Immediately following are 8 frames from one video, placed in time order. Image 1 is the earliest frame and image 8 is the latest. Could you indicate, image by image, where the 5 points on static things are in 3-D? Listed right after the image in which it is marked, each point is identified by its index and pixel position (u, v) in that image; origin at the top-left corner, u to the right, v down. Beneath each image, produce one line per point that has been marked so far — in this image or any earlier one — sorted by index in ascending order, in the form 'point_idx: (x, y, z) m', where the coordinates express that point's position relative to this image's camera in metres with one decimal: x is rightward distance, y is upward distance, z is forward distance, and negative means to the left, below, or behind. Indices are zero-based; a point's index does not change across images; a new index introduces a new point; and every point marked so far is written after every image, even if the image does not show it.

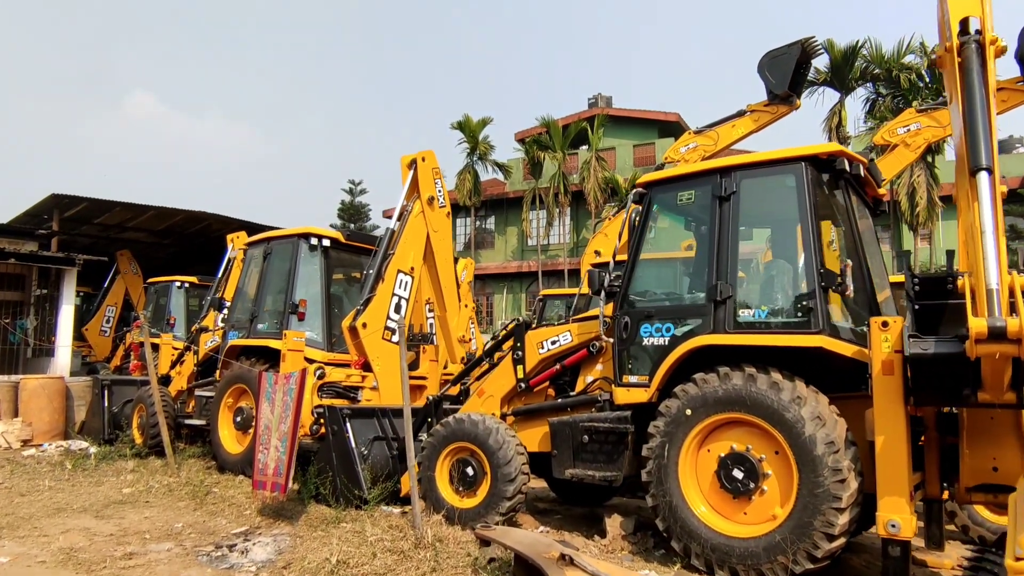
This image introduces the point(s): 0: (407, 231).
0: (-1.0, +0.6, +7.3) m
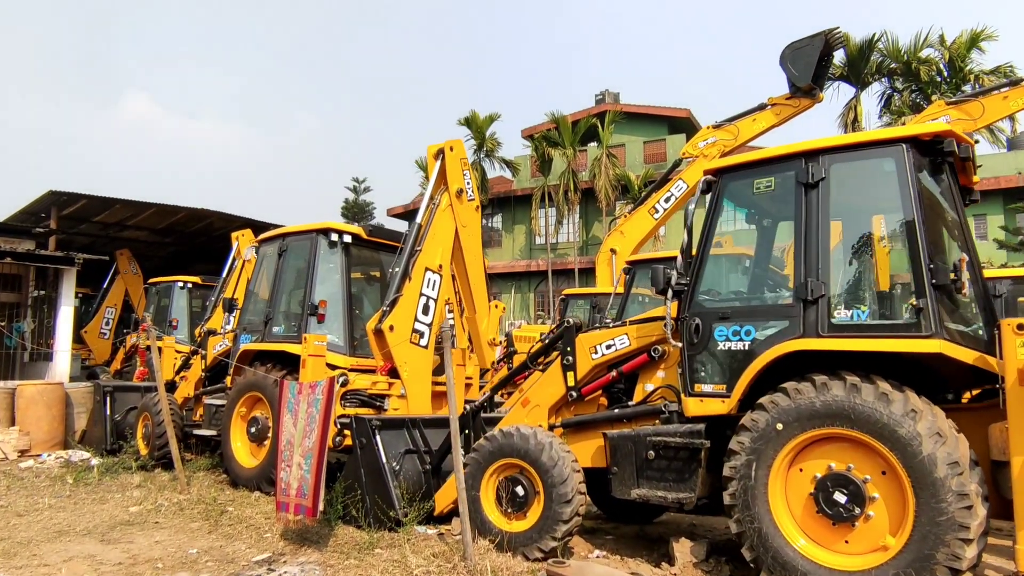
0: (-0.7, +0.6, +6.7) m
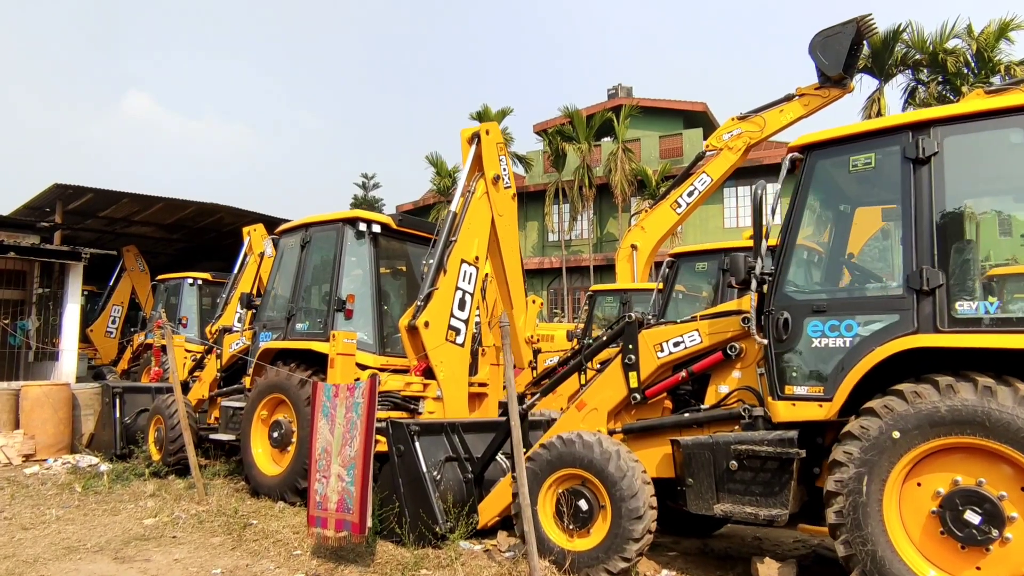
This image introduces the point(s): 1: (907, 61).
0: (-0.3, +0.6, +6.3) m
1: (+9.3, +5.4, +17.7) m
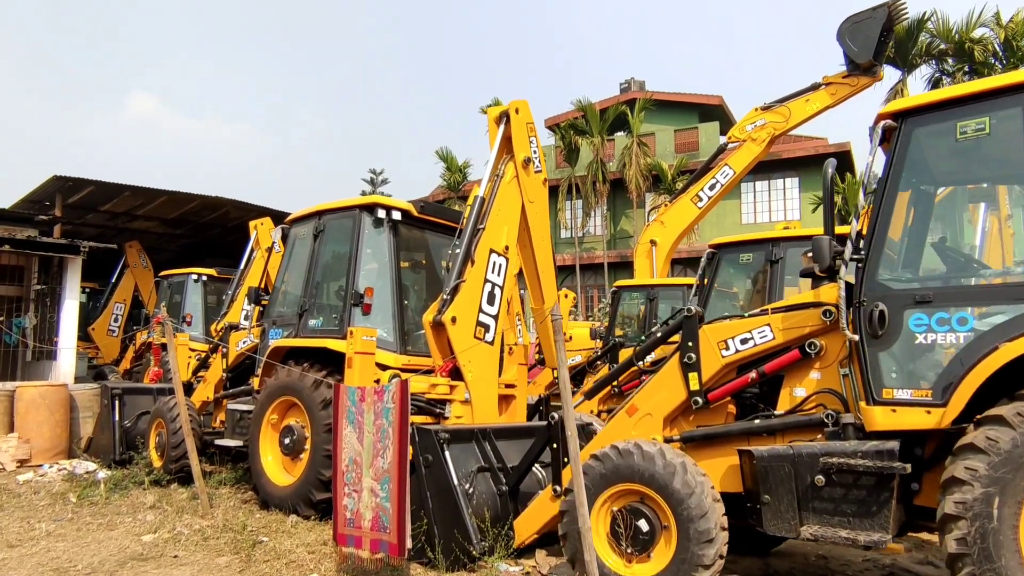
0: (-0.1, +0.7, +5.7) m
1: (+9.6, +5.5, +17.1) m
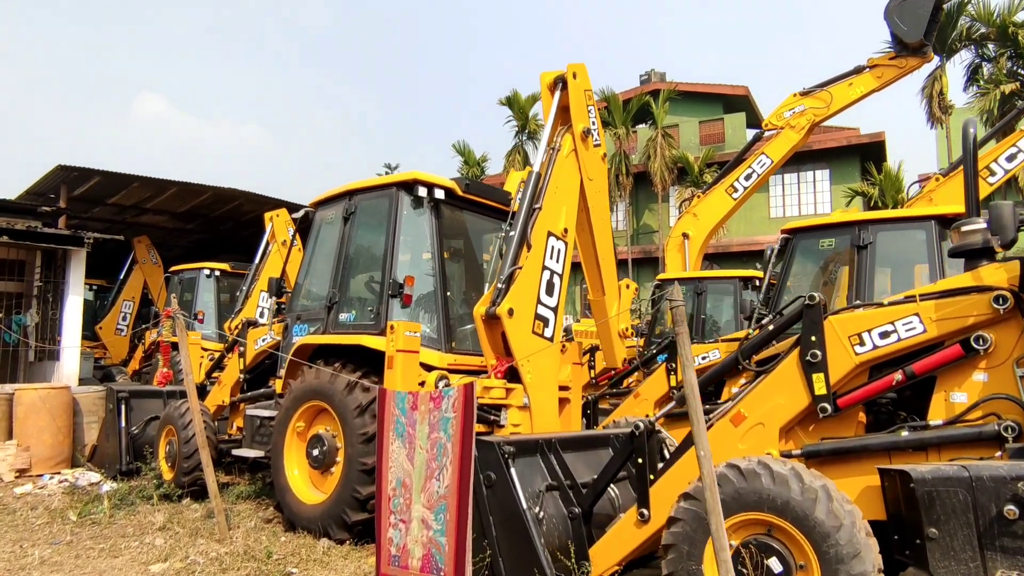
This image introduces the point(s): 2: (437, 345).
0: (+0.3, +0.7, +5.0) m
1: (+10.1, +5.6, +16.3) m
2: (-0.5, -0.4, +4.9) m
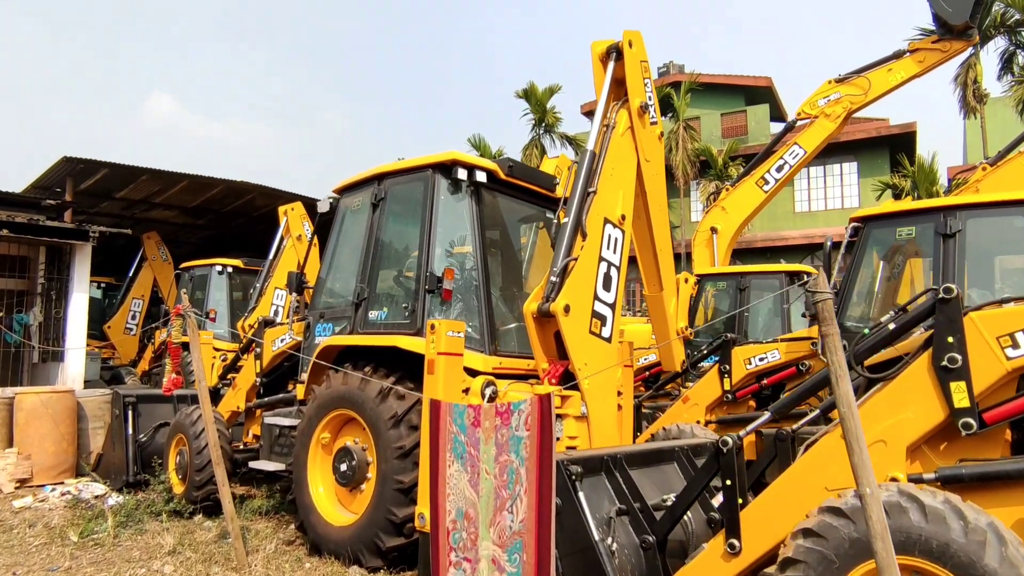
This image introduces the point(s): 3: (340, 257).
0: (+0.6, +0.8, +4.5) m
1: (+10.6, +5.7, +15.6) m
2: (-0.2, -0.3, +4.3) m
3: (-1.2, +0.2, +5.2) m
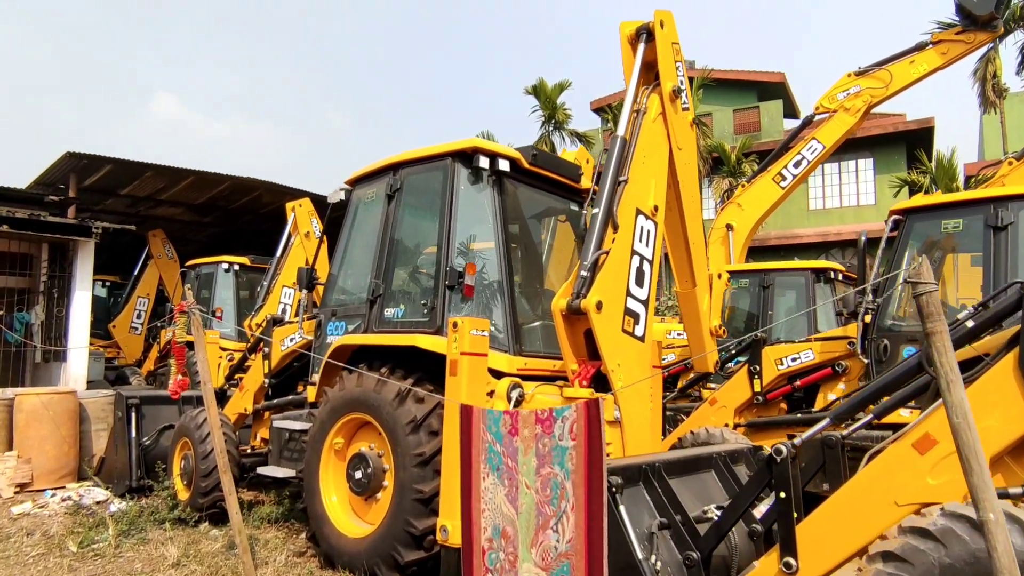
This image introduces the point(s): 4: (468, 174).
0: (+0.7, +0.8, +4.2) m
1: (+10.8, +5.7, +15.3) m
2: (0.0, -0.3, +4.0) m
3: (-1.1, +0.2, +4.9) m
4: (-0.3, +0.7, +4.3) m
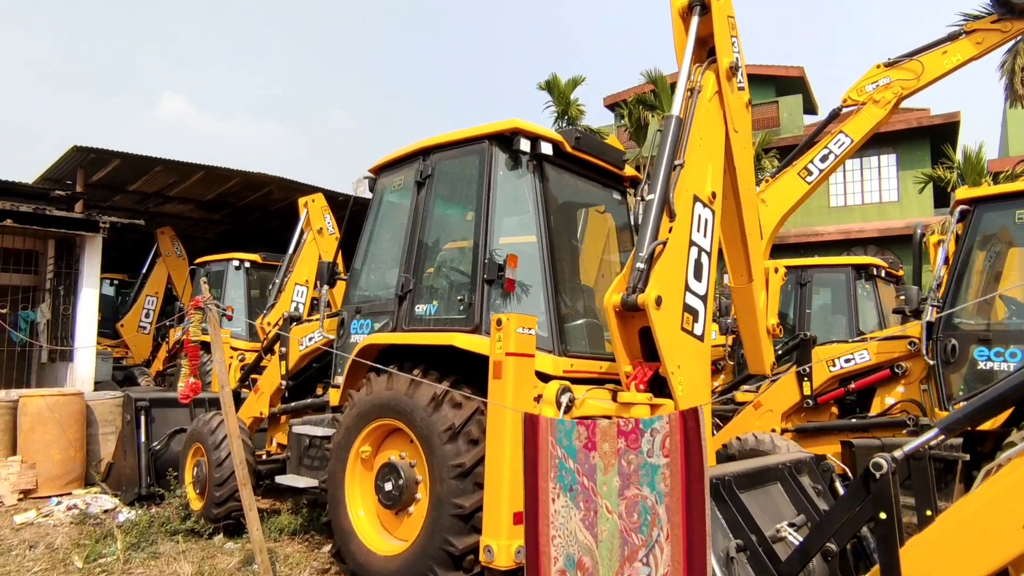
0: (+1.0, +0.8, +3.8) m
1: (+11.1, +5.7, +14.8) m
2: (+0.2, -0.3, +3.7) m
3: (-0.8, +0.3, +4.6) m
4: (0.0, +0.7, +3.9) m
